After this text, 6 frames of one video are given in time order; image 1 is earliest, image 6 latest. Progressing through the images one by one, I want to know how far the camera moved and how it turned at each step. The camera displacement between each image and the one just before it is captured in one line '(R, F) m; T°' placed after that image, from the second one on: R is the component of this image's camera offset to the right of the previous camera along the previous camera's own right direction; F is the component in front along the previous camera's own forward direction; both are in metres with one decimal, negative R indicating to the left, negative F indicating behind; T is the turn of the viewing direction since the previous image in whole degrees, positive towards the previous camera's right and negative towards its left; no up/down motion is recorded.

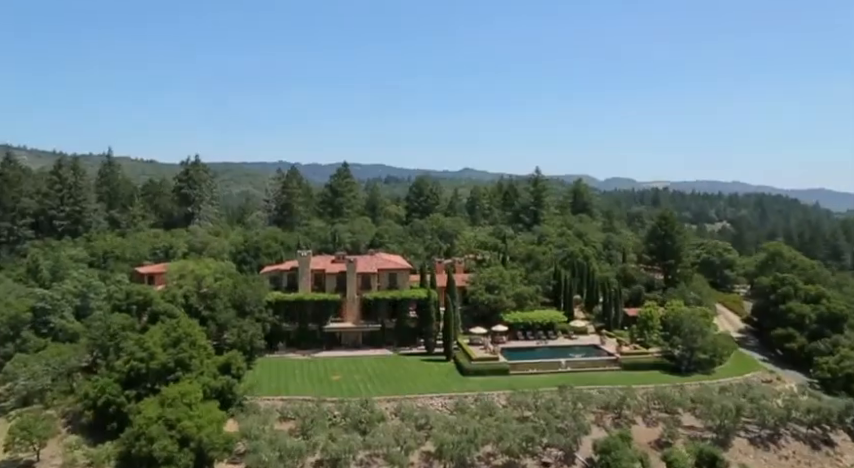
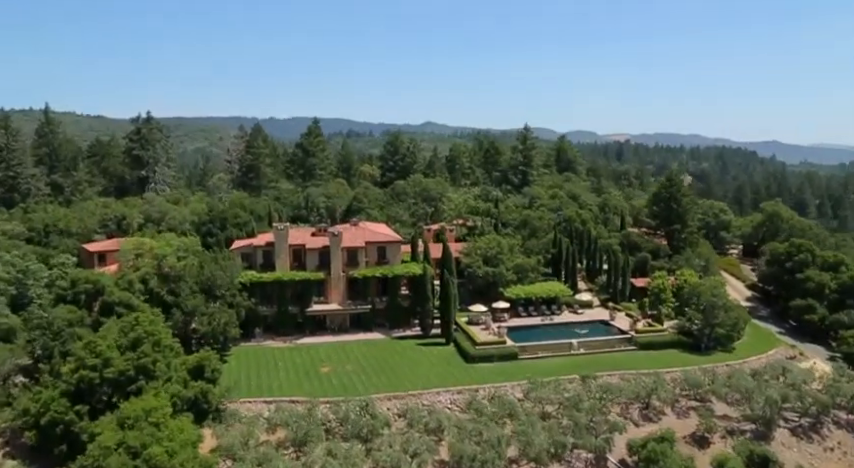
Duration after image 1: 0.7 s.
(-3.4, +8.2) m; +4°
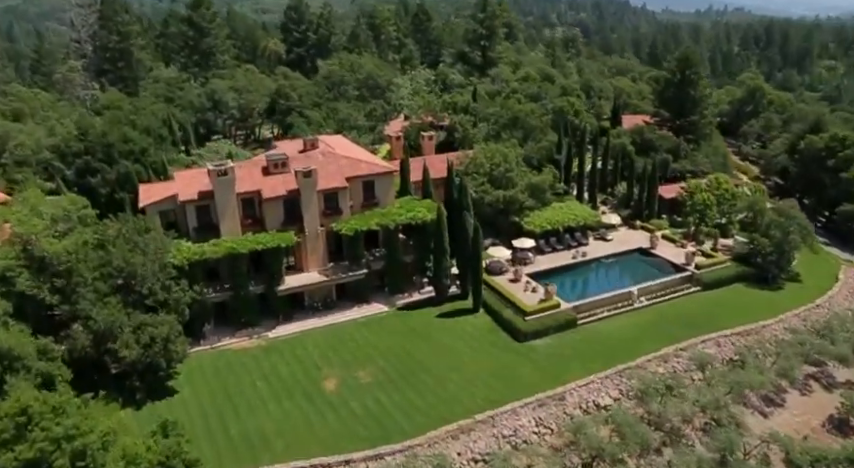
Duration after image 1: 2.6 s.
(-10.1, +19.7) m; +12°
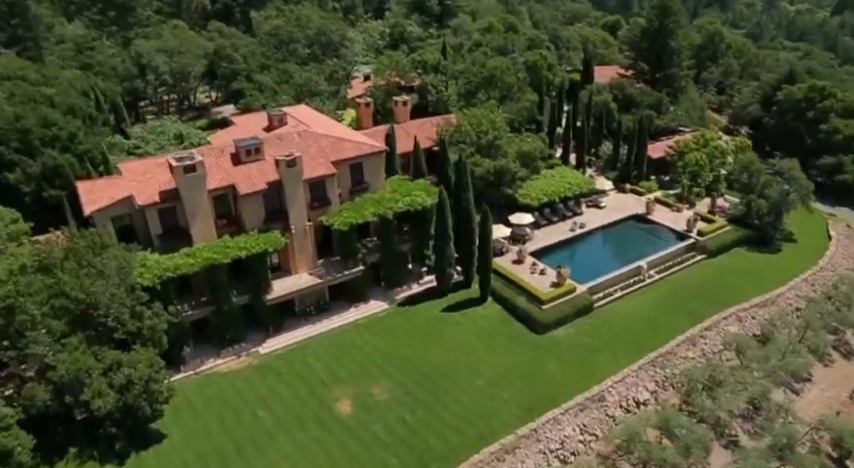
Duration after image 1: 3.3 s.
(-5.0, +5.3) m; +7°
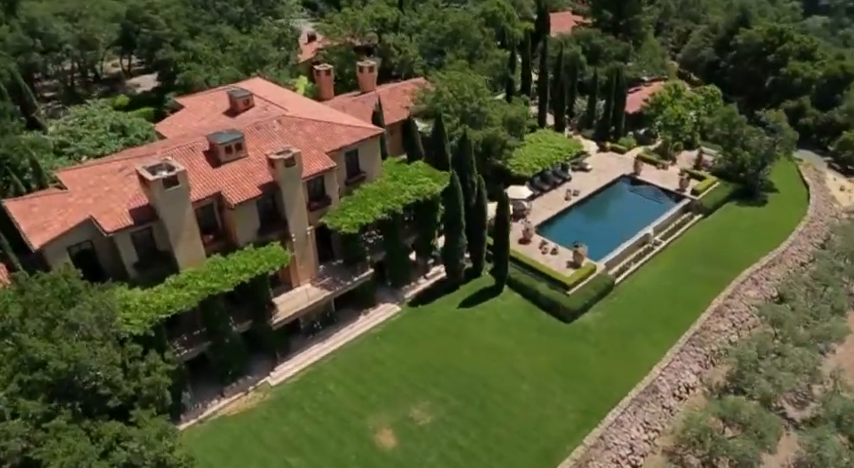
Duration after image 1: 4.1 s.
(-6.2, +5.0) m; +9°
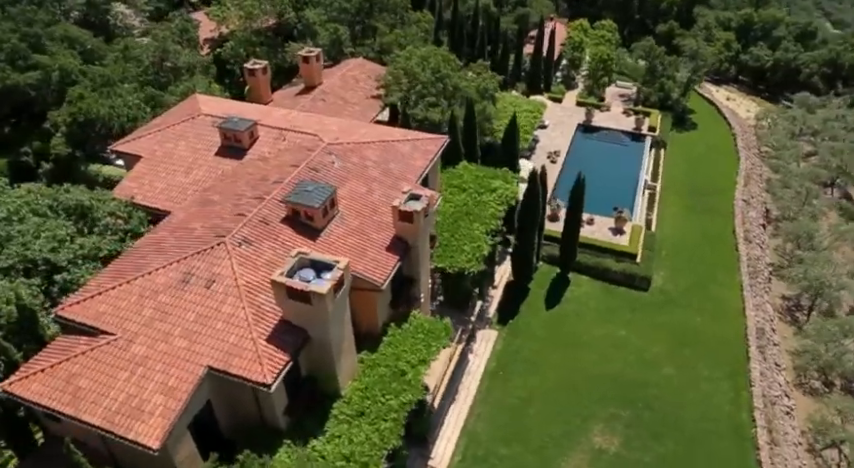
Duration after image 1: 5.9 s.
(-15.1, +8.5) m; +22°
